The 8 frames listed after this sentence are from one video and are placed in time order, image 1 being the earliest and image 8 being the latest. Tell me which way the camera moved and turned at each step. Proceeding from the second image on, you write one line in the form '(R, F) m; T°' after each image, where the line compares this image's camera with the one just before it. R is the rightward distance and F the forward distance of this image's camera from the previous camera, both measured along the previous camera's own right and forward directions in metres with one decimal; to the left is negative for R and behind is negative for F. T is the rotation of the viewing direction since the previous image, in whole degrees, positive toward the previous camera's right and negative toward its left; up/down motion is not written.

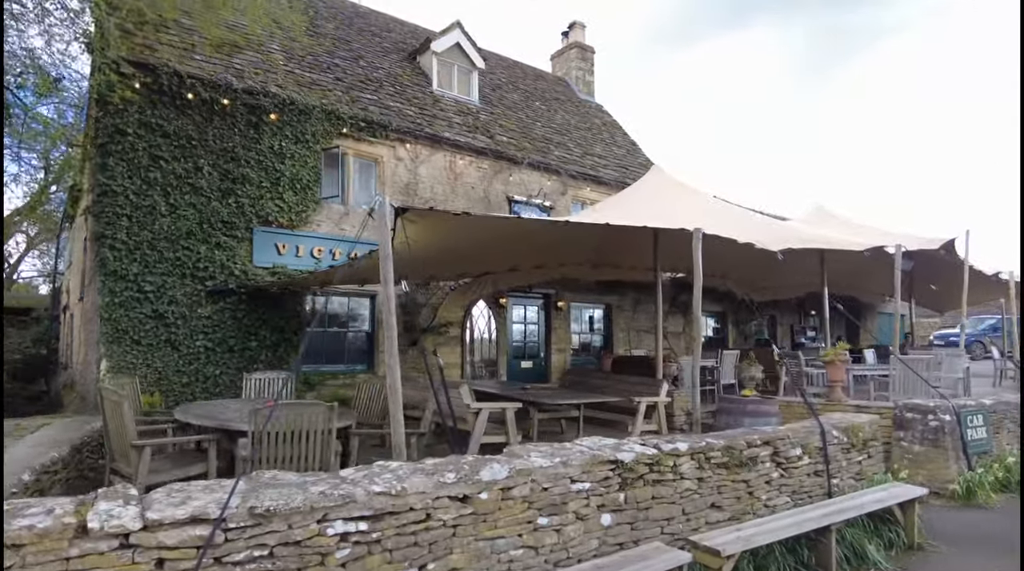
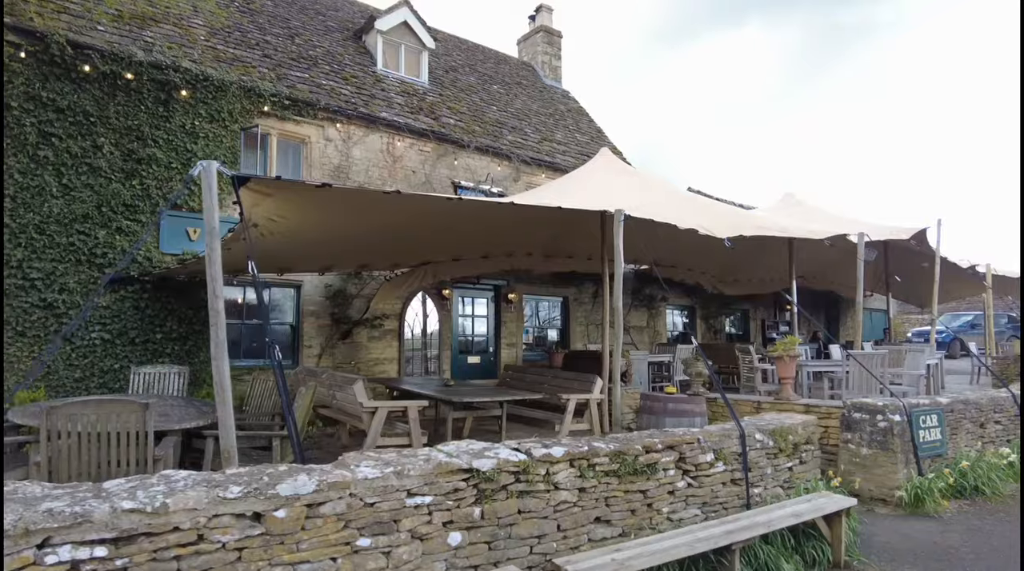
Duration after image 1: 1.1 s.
(+0.8, +0.6) m; 0°
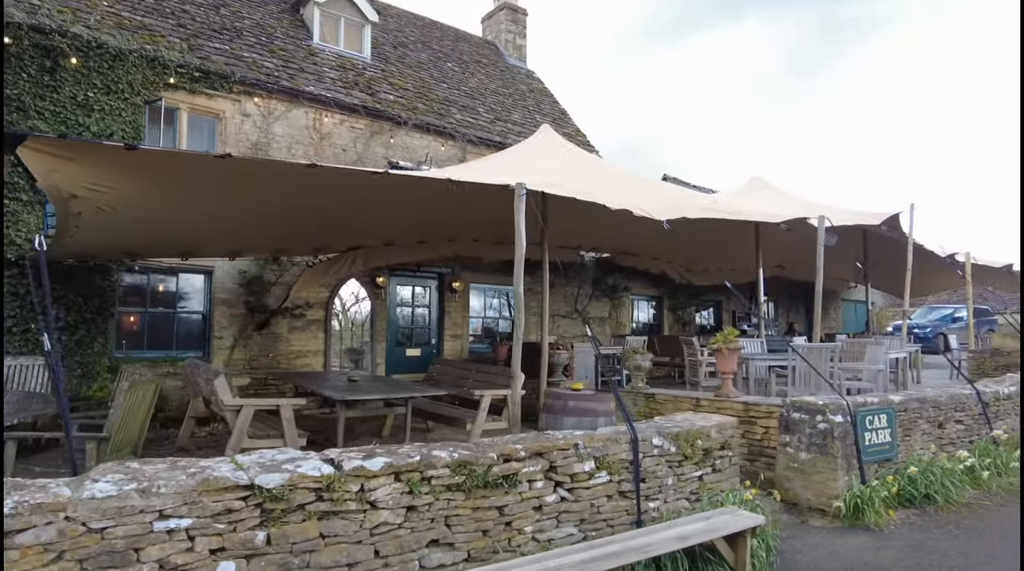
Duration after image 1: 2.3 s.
(+0.9, +0.6) m; 0°
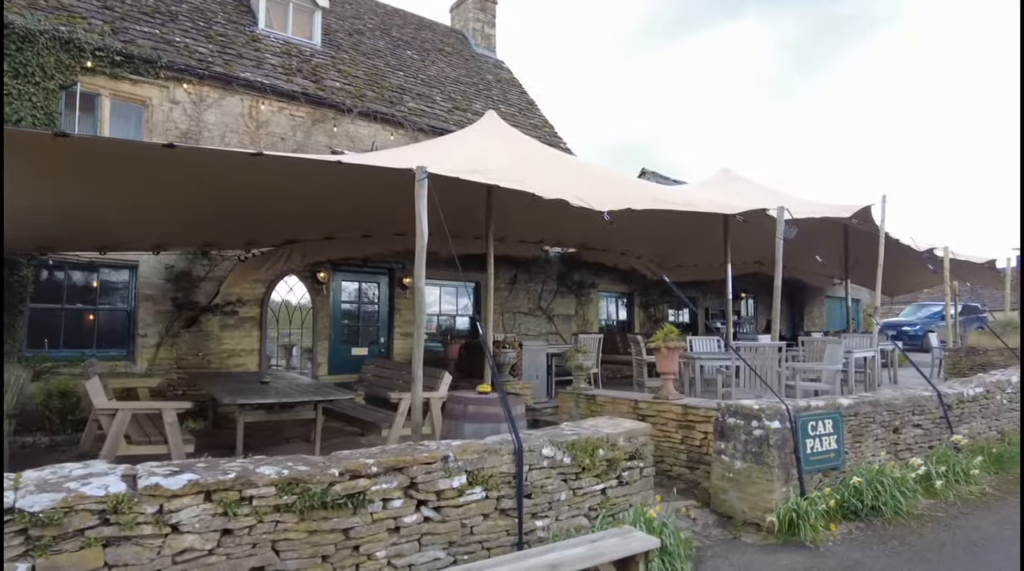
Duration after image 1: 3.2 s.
(+0.7, +0.4) m; 0°
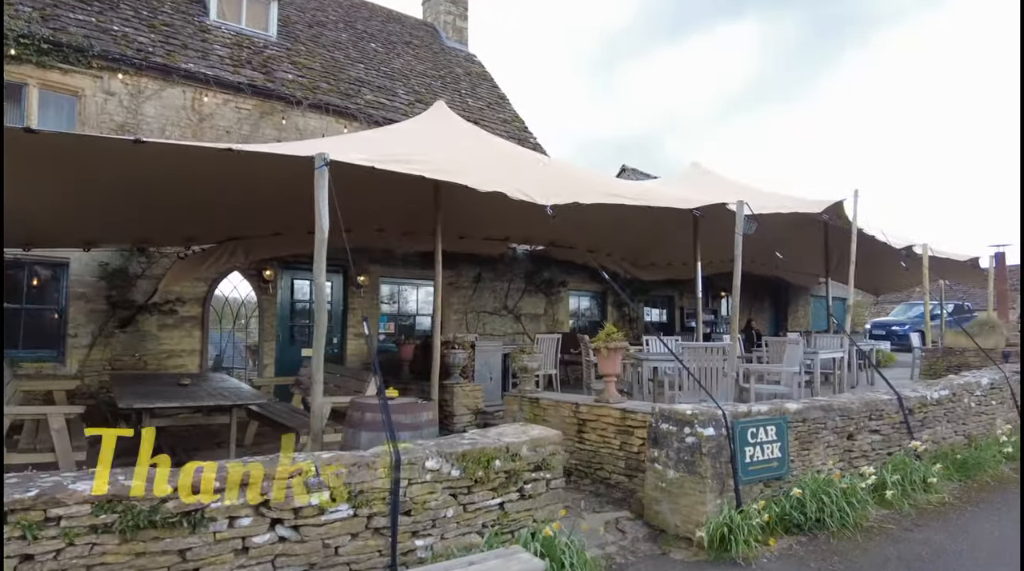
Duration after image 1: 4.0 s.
(+0.6, +0.3) m; 0°
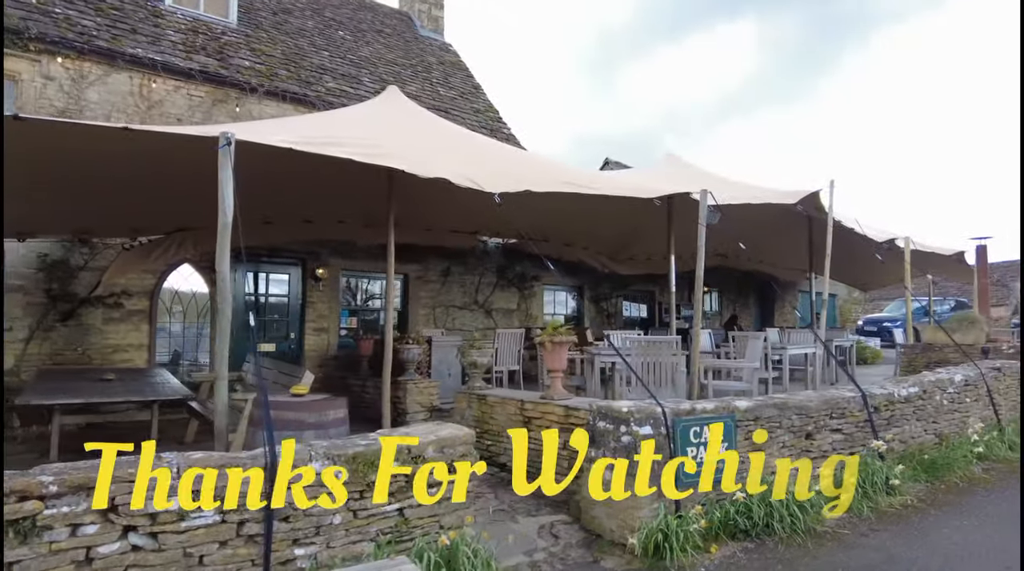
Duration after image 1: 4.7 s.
(+0.5, +0.3) m; 0°
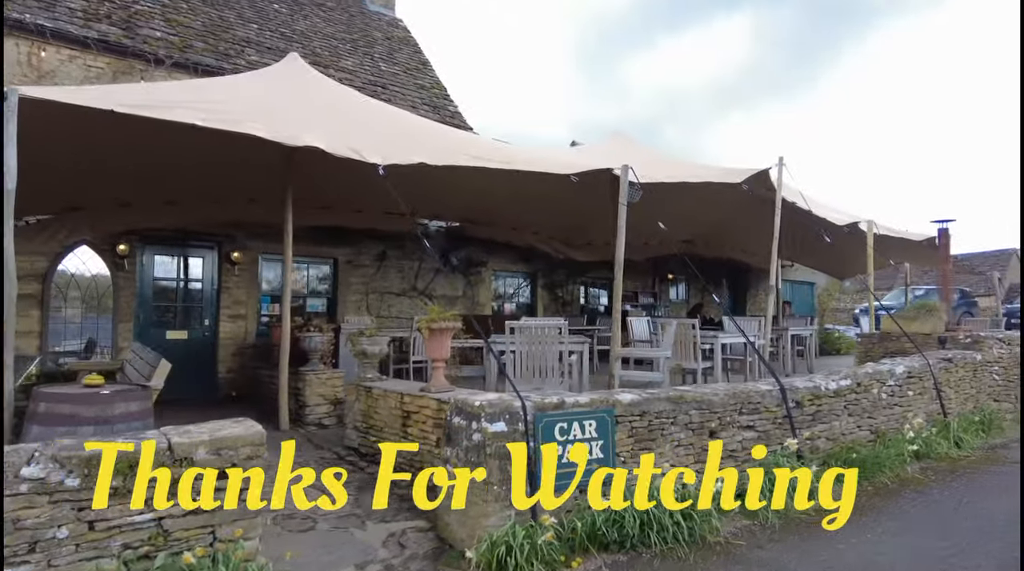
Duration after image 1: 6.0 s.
(+0.9, +0.5) m; 0°
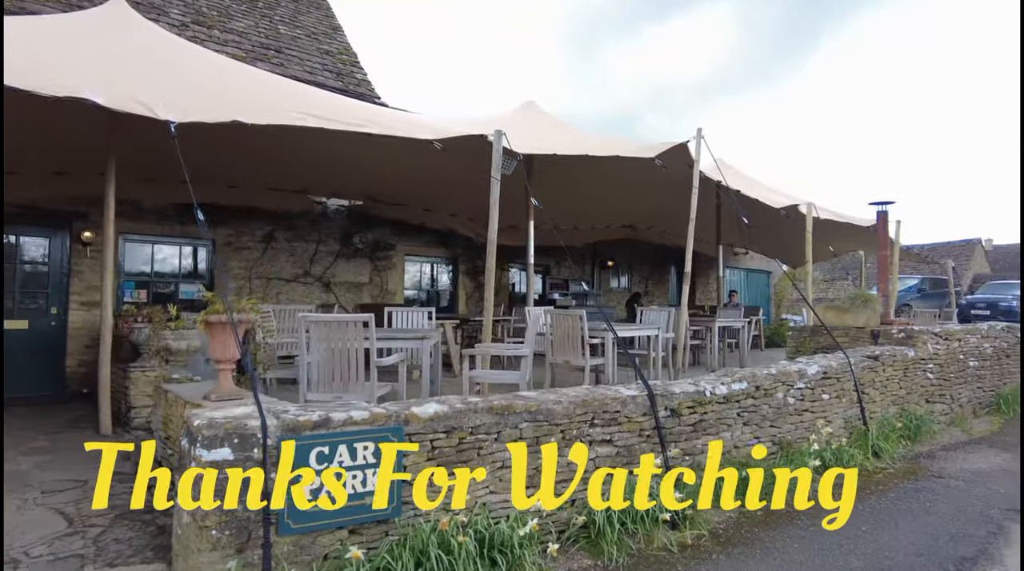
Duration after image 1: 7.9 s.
(+1.1, +0.9) m; +1°
